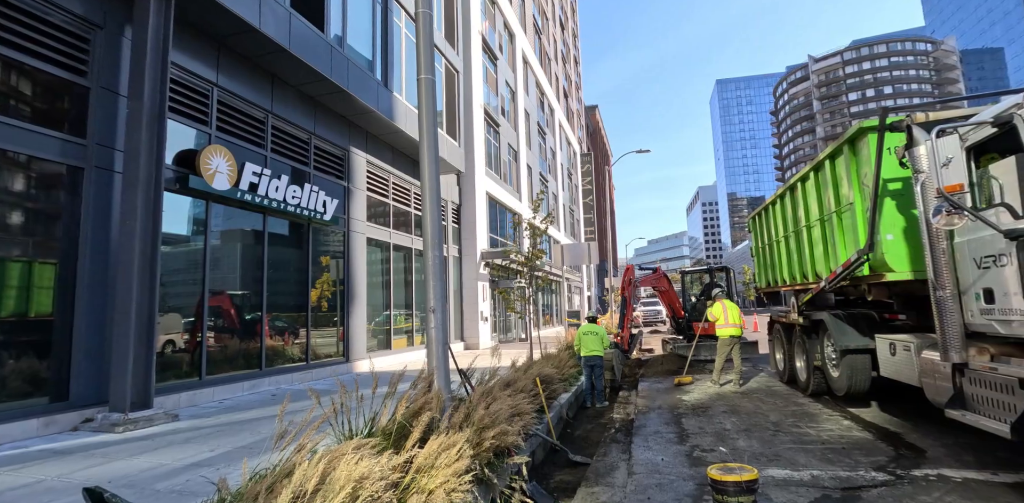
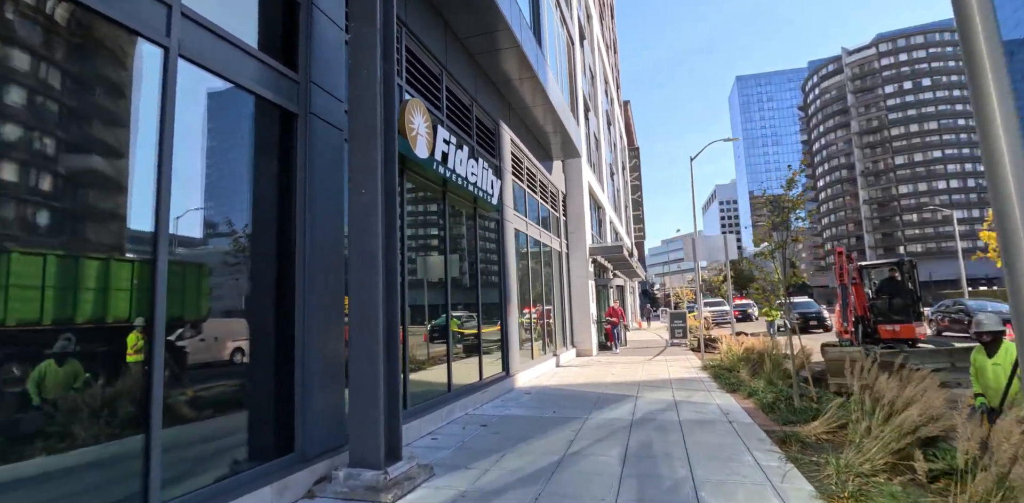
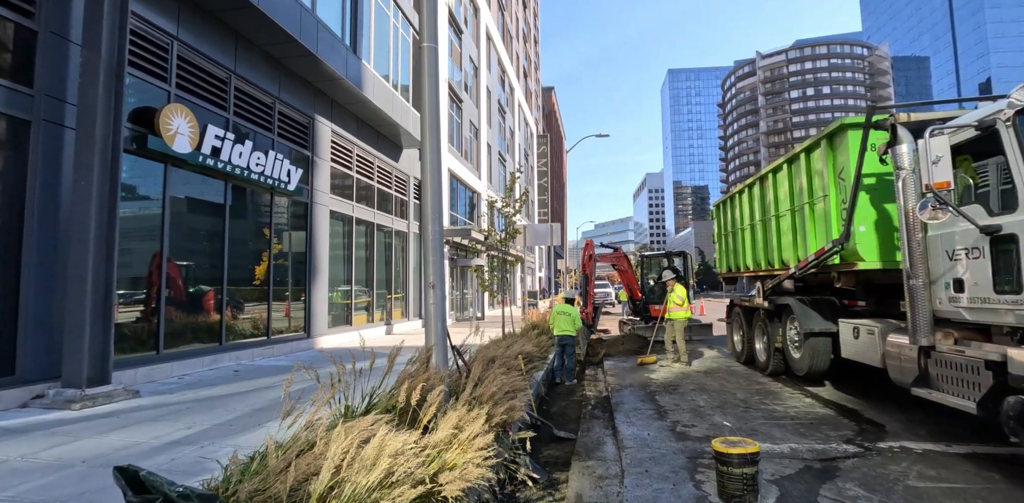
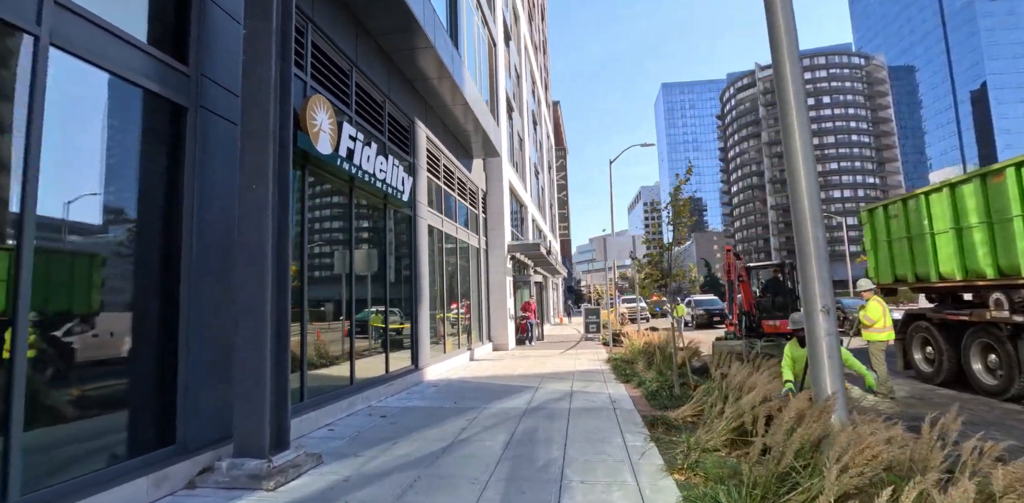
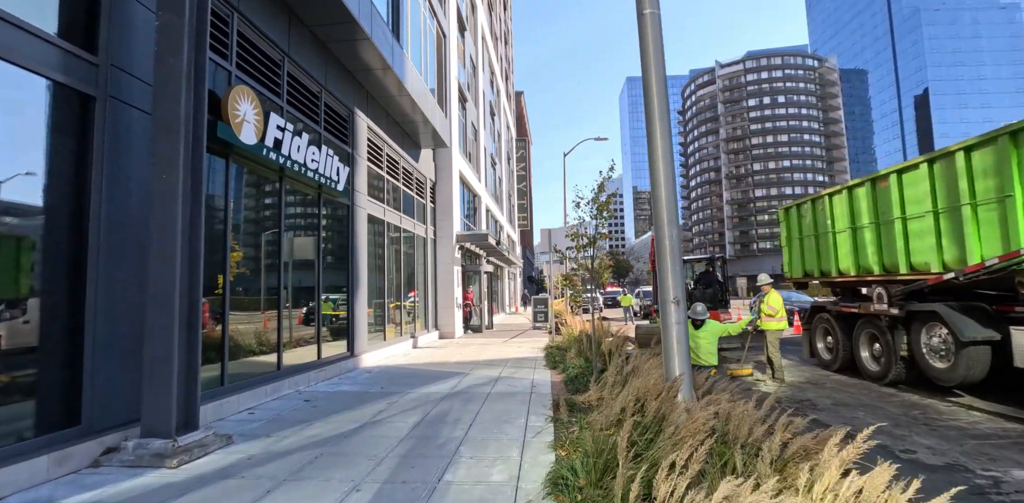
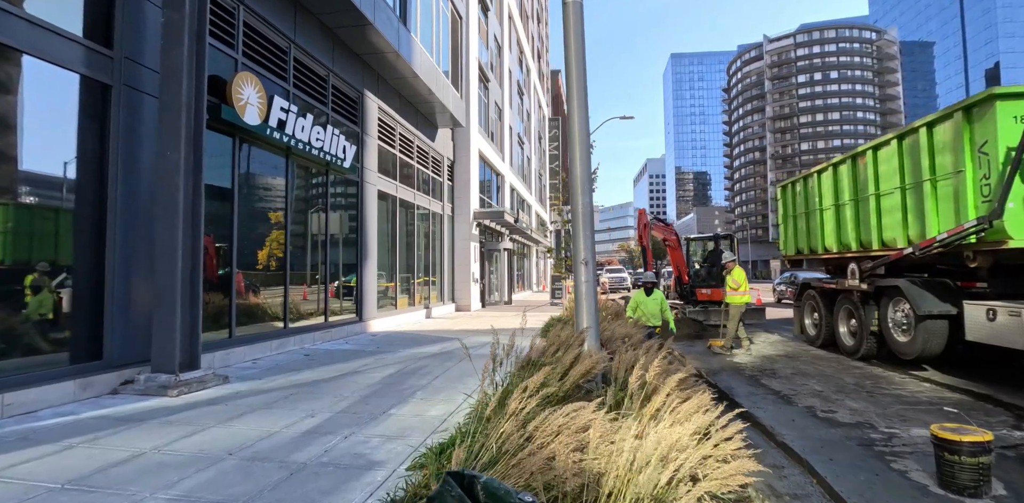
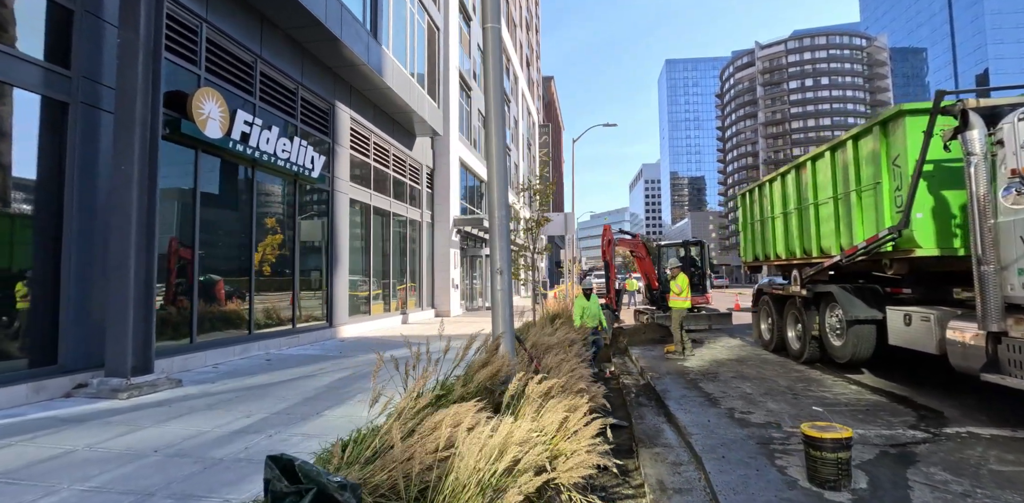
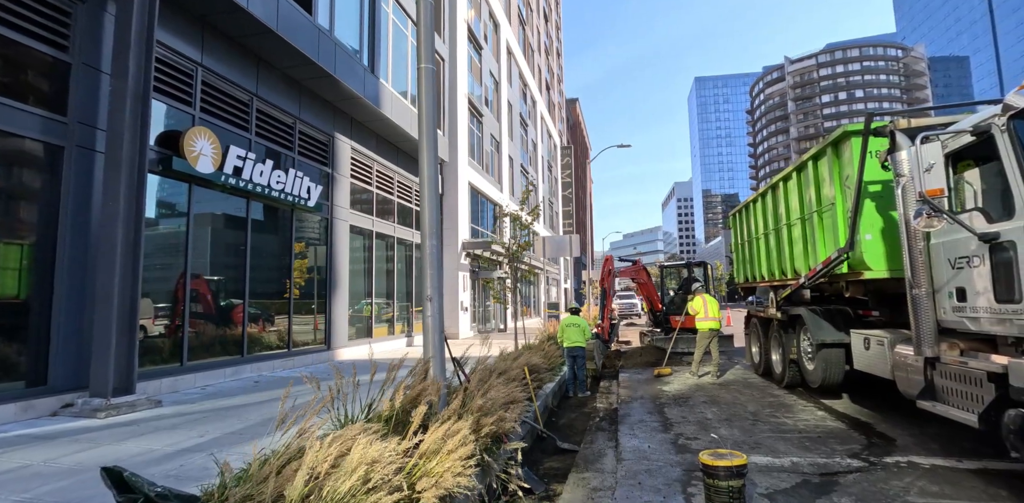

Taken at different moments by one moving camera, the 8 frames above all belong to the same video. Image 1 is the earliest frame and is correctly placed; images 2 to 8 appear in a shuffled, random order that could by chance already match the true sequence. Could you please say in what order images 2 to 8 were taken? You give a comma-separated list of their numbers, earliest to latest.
8, 3, 7, 6, 5, 4, 2
